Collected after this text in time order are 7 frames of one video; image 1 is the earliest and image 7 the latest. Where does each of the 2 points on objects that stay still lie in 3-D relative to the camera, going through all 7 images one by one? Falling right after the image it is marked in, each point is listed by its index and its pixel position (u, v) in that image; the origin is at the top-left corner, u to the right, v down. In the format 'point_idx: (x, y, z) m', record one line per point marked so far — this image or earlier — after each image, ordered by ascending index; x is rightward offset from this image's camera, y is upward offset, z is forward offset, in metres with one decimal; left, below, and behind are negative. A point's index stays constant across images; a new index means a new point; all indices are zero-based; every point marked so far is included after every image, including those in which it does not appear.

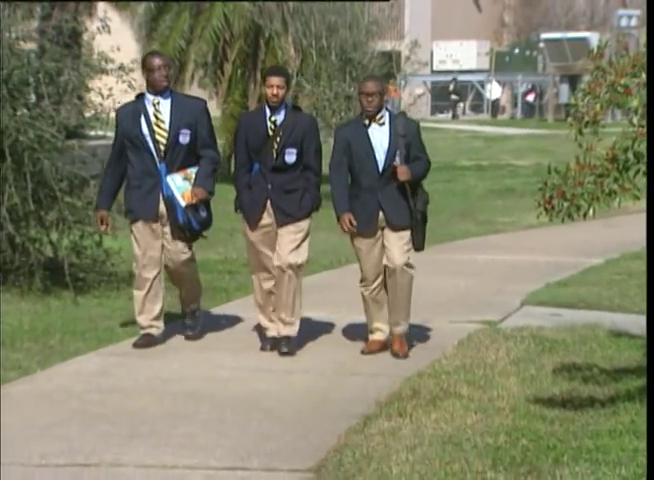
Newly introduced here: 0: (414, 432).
0: (+0.3, -0.6, +4.6) m
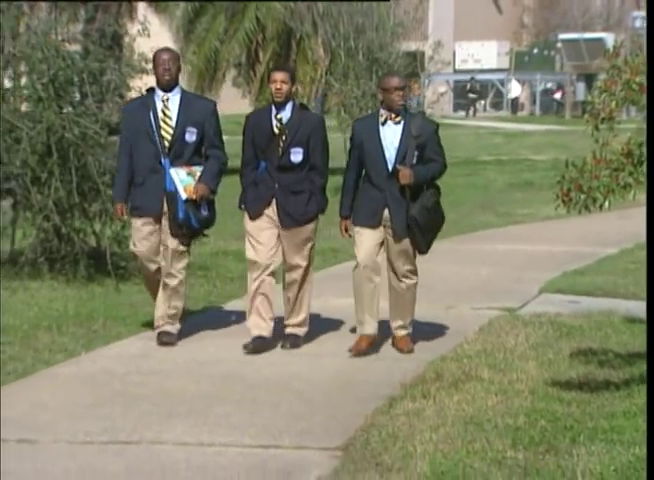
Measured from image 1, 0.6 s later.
0: (+0.4, -0.6, +4.9) m
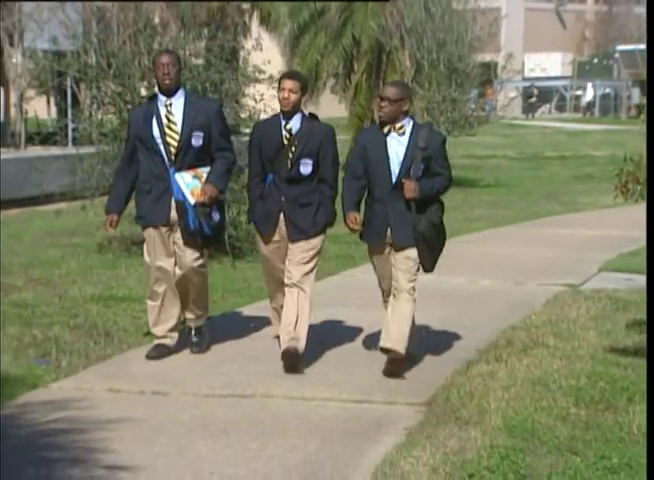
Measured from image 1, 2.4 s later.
0: (+0.7, -0.5, +5.5) m
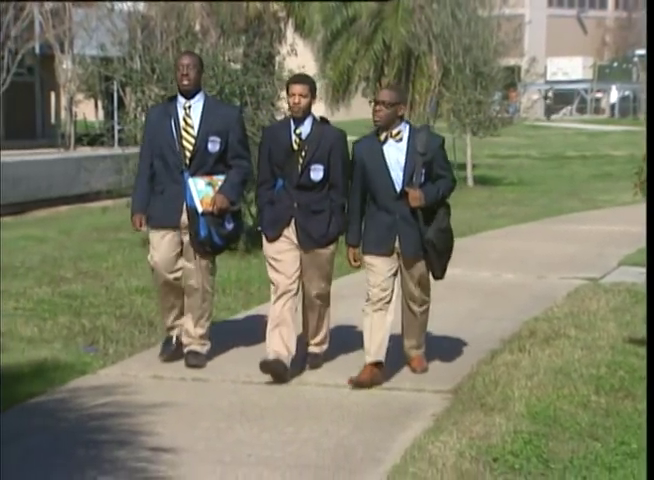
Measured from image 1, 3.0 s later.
0: (+0.8, -0.5, +5.8) m
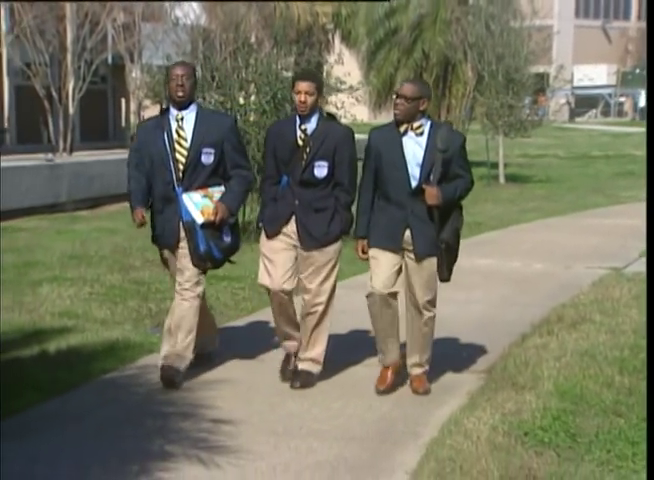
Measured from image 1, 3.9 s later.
0: (+1.0, -0.5, +6.3) m
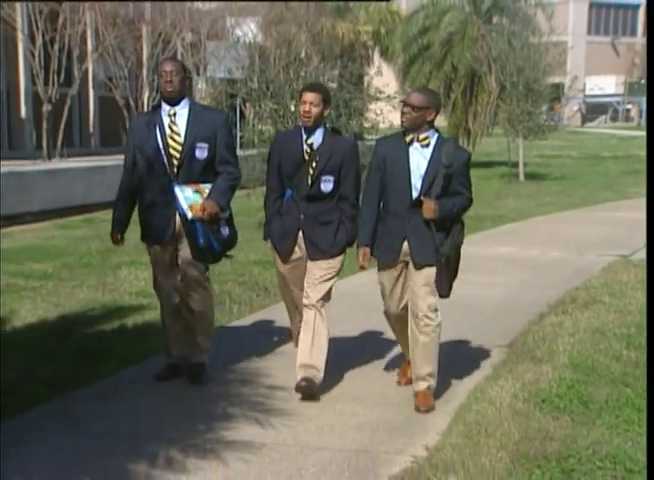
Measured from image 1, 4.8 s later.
0: (+1.2, -0.4, +7.0) m
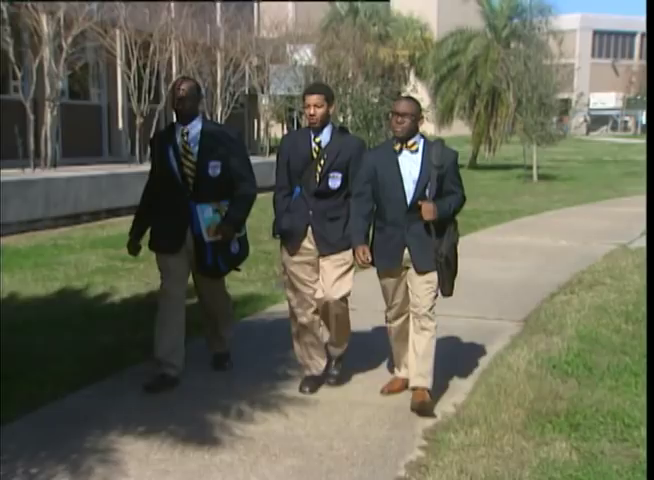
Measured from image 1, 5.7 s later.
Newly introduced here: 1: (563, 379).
0: (+1.5, -0.4, +8.2) m
1: (+1.2, -0.7, +7.4) m
